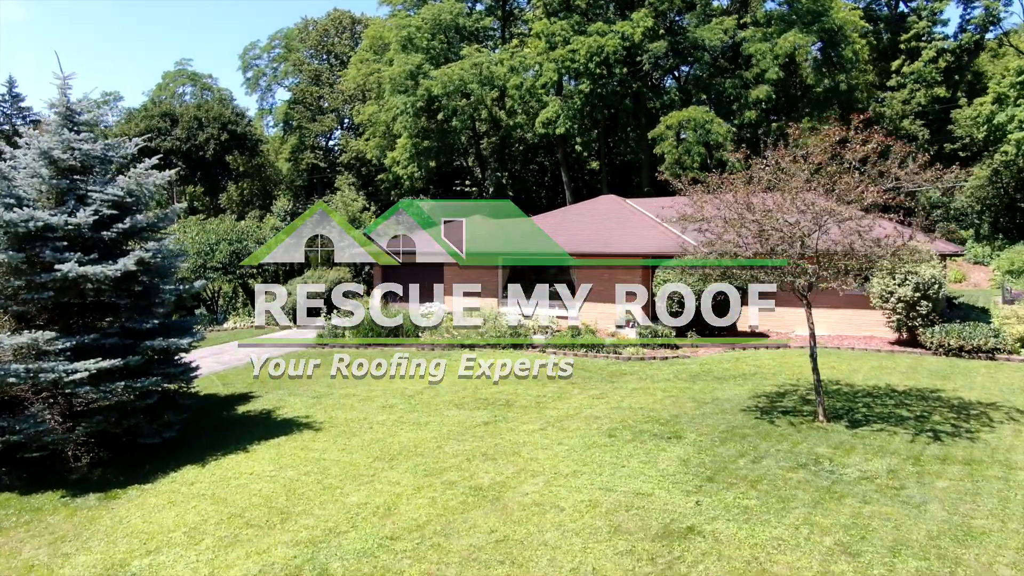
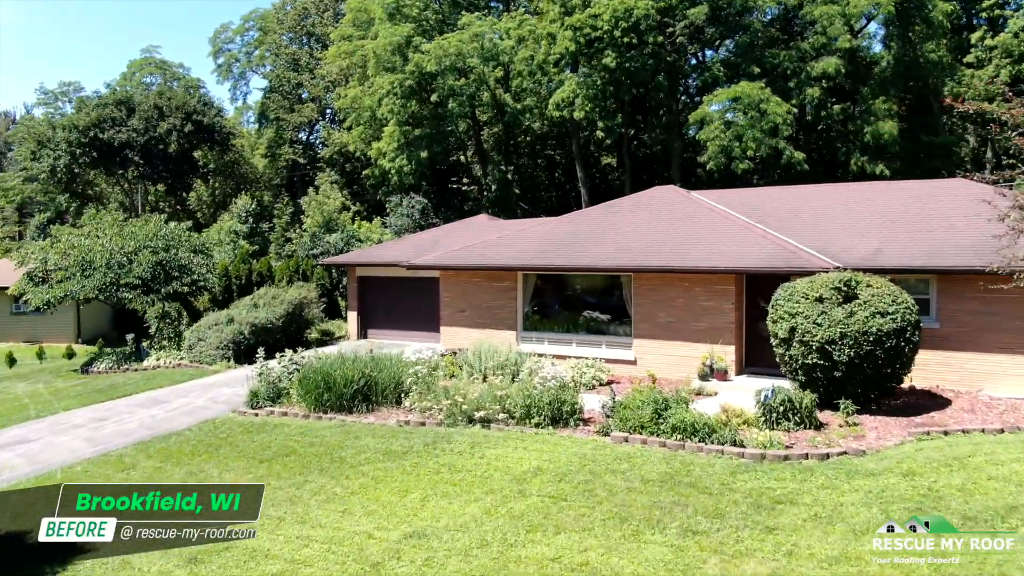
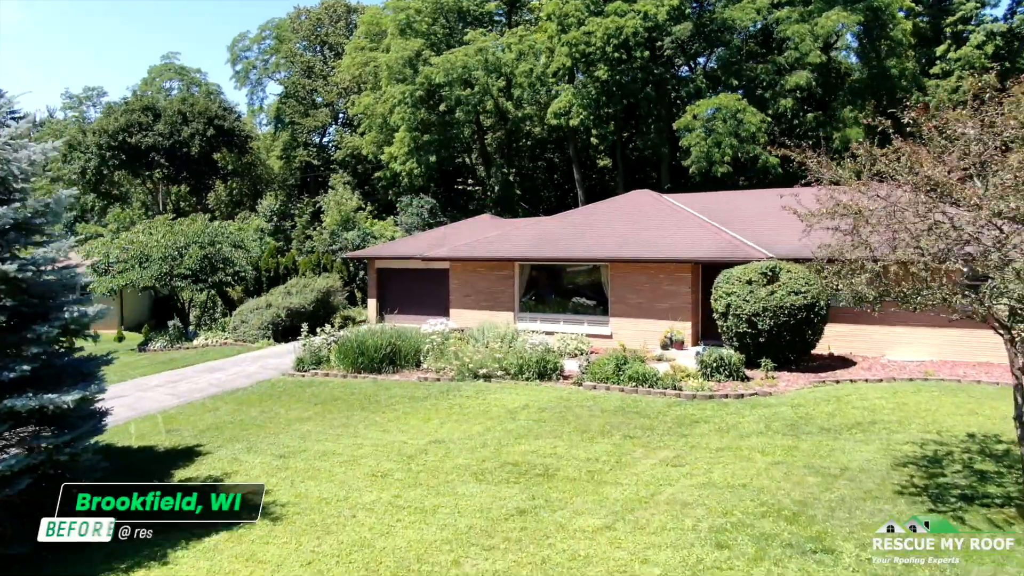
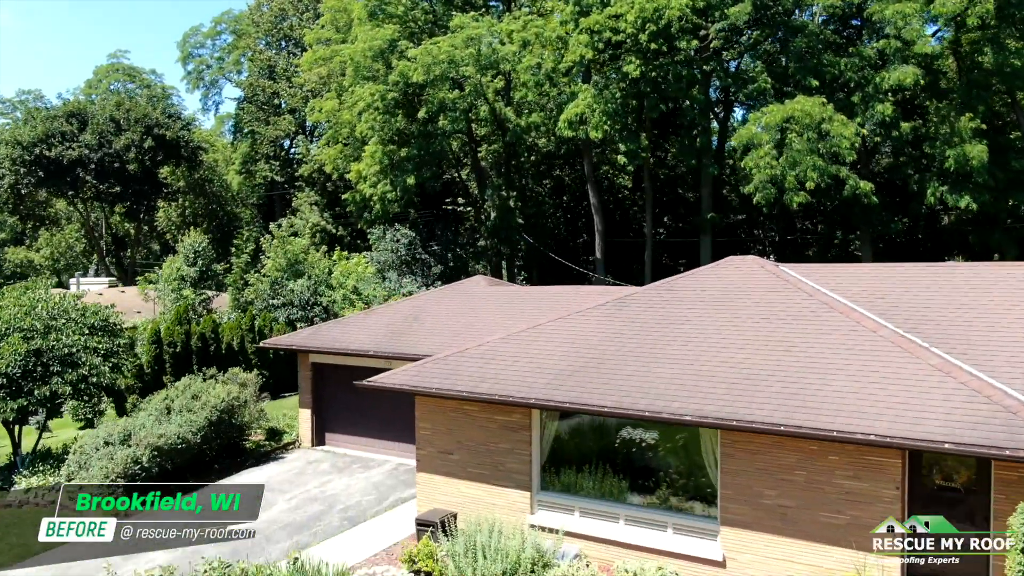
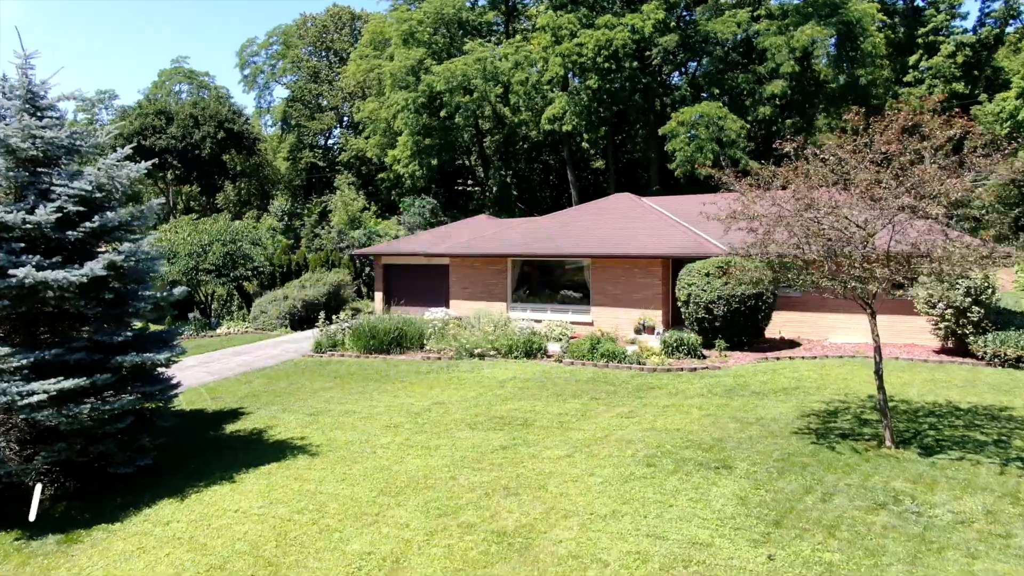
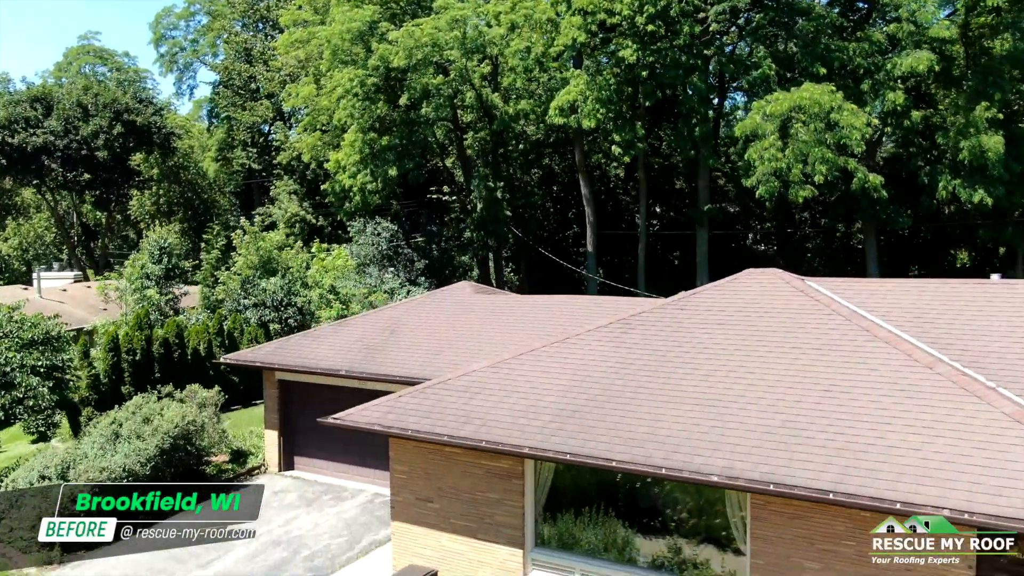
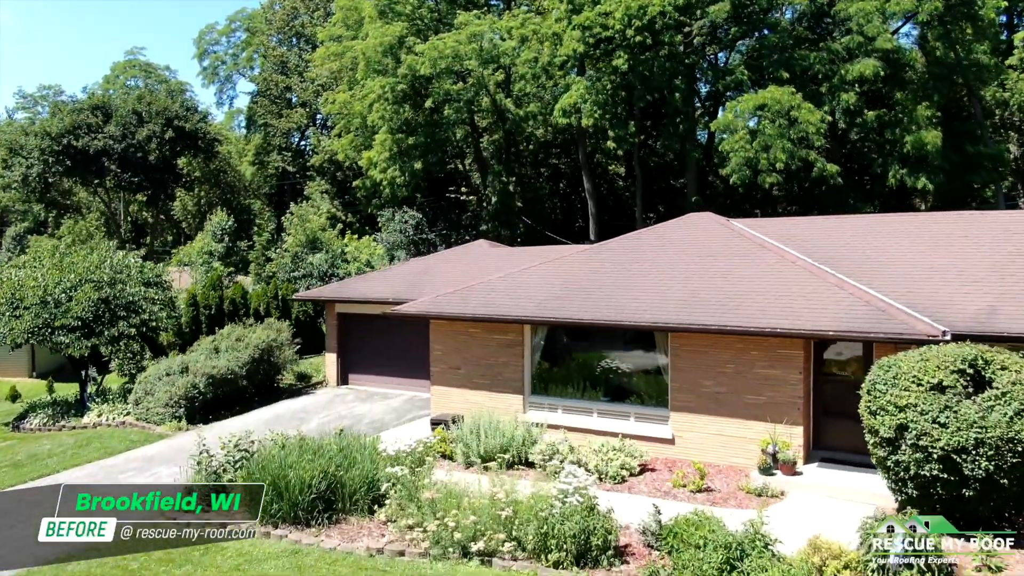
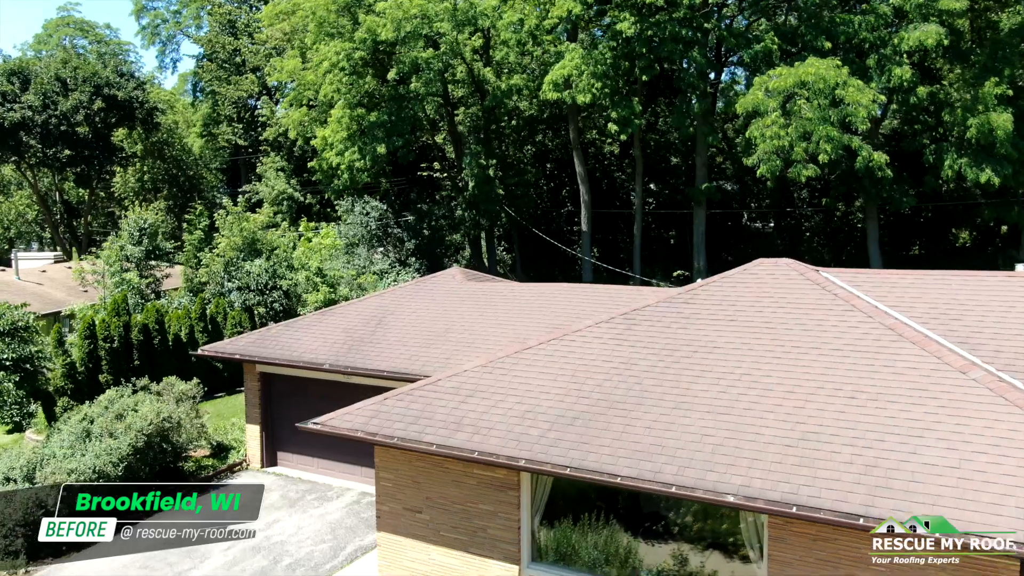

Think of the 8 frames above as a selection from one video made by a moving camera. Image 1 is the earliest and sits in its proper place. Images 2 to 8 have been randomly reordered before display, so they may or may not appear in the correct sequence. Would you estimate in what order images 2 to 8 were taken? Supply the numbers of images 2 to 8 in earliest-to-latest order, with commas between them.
5, 3, 2, 7, 4, 6, 8
